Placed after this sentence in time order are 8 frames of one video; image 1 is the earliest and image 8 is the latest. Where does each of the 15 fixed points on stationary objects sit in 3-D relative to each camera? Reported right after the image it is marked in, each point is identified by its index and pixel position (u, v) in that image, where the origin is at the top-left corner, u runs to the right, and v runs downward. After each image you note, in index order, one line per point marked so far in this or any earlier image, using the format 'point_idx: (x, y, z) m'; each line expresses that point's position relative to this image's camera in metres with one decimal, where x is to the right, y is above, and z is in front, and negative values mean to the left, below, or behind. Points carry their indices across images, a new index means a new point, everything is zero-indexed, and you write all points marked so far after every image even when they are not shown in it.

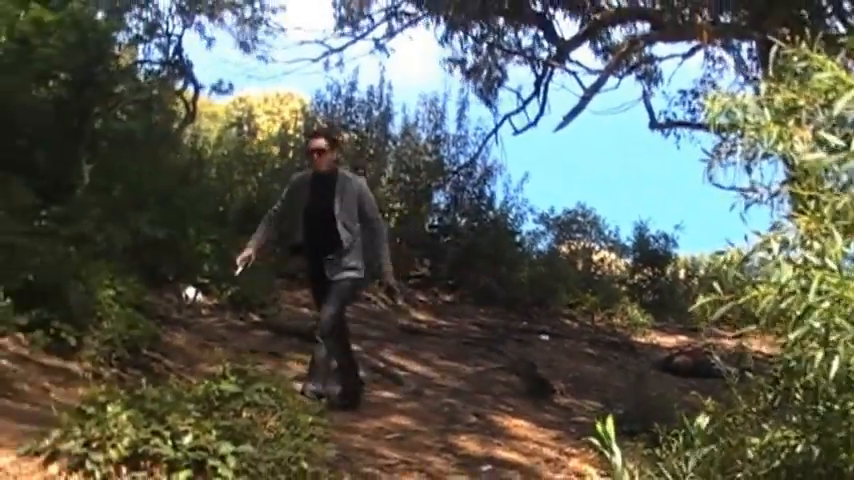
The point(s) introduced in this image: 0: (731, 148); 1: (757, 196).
0: (+1.0, +0.3, +4.1) m
1: (+1.1, +0.1, +4.1) m
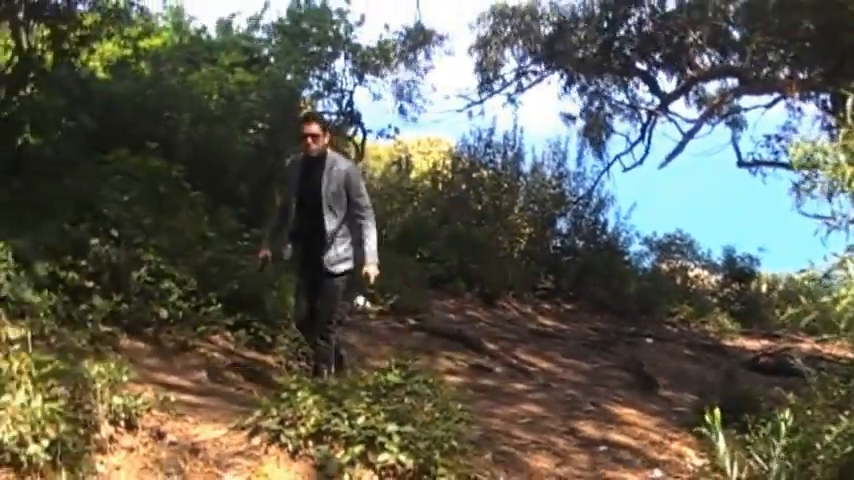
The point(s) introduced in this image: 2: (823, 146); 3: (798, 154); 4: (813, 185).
0: (+1.4, +0.2, +4.6) m
1: (+1.5, +0.1, +4.6) m
2: (+1.4, +0.3, +4.5) m
3: (+1.3, +0.3, +4.5) m
4: (+1.4, +0.2, +4.6) m
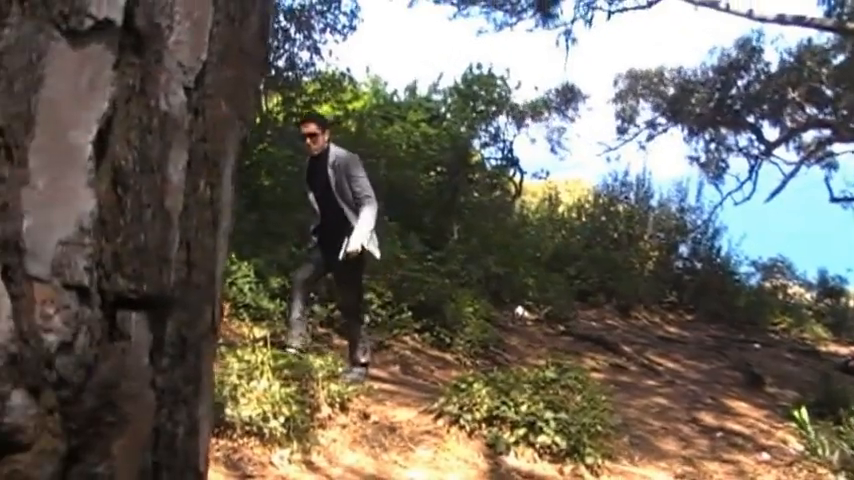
0: (+1.9, +0.1, +5.2) m
1: (+2.0, 0.0, +5.2) m
2: (+1.9, +0.2, +5.1) m
3: (+1.8, +0.2, +5.1) m
4: (+1.9, +0.1, +5.2) m
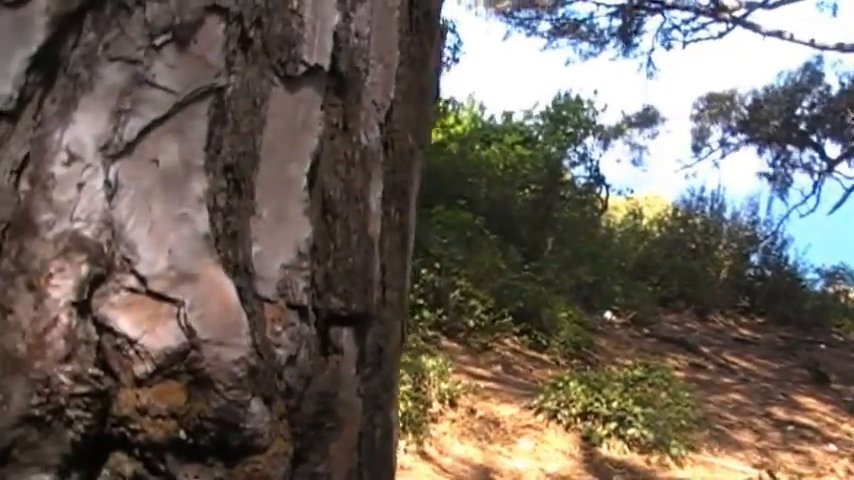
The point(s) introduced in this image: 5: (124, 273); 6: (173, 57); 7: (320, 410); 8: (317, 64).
0: (+2.1, +0.1, +5.5) m
1: (+2.2, -0.1, +5.5) m
2: (+2.2, +0.2, +5.4) m
3: (+2.1, +0.2, +5.5) m
4: (+2.1, +0.1, +5.5) m
5: (-0.5, -0.1, +2.1) m
6: (-0.5, +0.3, +2.2) m
7: (-0.2, -0.3, +2.3) m
8: (-0.2, +0.3, +2.3) m
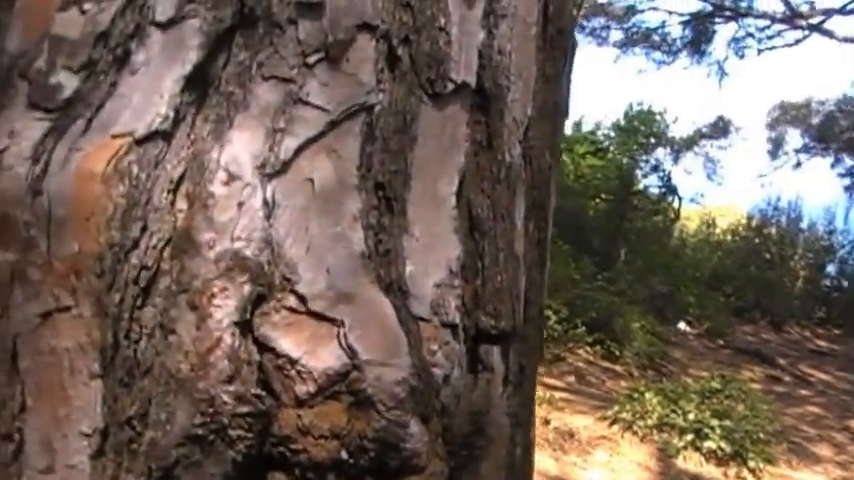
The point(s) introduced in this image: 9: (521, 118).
0: (+2.4, 0.0, +5.5) m
1: (+2.5, -0.1, +5.5) m
2: (+2.4, +0.2, +5.4) m
3: (+2.3, +0.1, +5.5) m
4: (+2.4, 0.0, +5.5) m
5: (-0.2, -0.1, +2.1) m
6: (-0.2, +0.3, +2.2) m
7: (+0.1, -0.3, +2.3) m
8: (+0.1, +0.3, +2.3) m
9: (+0.2, +0.2, +2.5) m
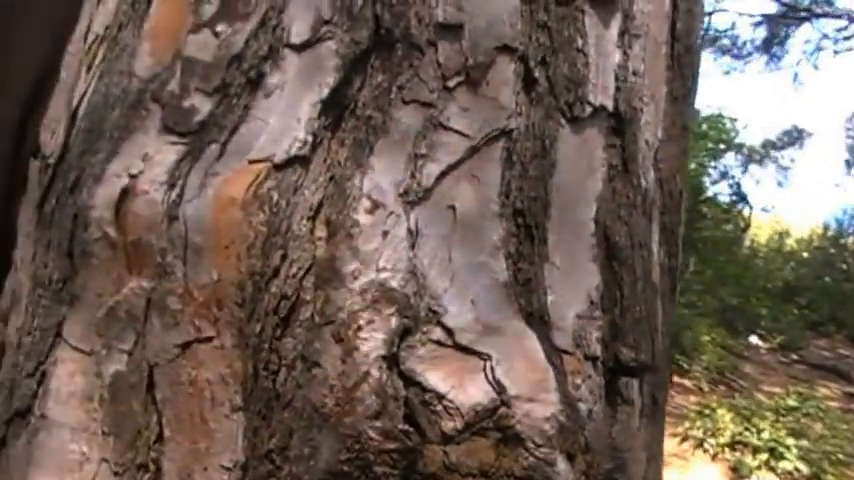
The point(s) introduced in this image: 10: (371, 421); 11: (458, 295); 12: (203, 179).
0: (+2.6, 0.0, +5.5) m
1: (+2.7, -0.2, +5.5) m
2: (+2.6, +0.1, +5.4) m
3: (+2.5, +0.1, +5.4) m
4: (+2.6, 0.0, +5.5) m
5: (0.0, -0.1, +2.0) m
6: (+0.1, +0.2, +2.1) m
7: (+0.3, -0.4, +2.2) m
8: (+0.3, +0.2, +2.2) m
9: (+0.4, +0.2, +2.4) m
10: (-0.1, -0.3, +2.0) m
11: (0.0, -0.1, +2.1) m
12: (-0.4, +0.1, +2.1) m
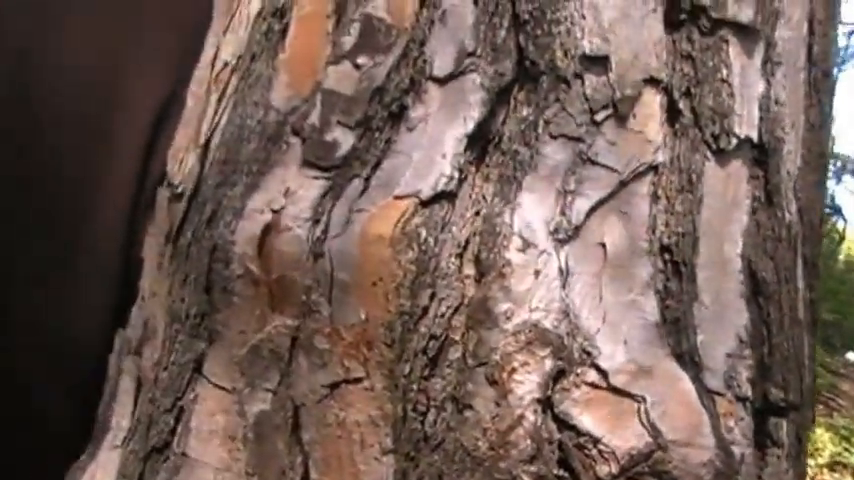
0: (+3.0, -0.1, +5.4) m
1: (+3.0, -0.2, +5.4) m
2: (+3.0, +0.1, +5.3) m
3: (+2.9, +0.1, +5.3) m
4: (+3.0, -0.1, +5.3) m
5: (+0.2, -0.2, +2.0) m
6: (+0.3, +0.2, +2.1) m
7: (+0.6, -0.5, +2.2) m
8: (+0.6, +0.2, +2.2) m
9: (+0.7, +0.1, +2.3) m
10: (+0.2, -0.4, +2.0) m
11: (+0.3, -0.2, +2.0) m
12: (-0.1, 0.0, +2.0) m
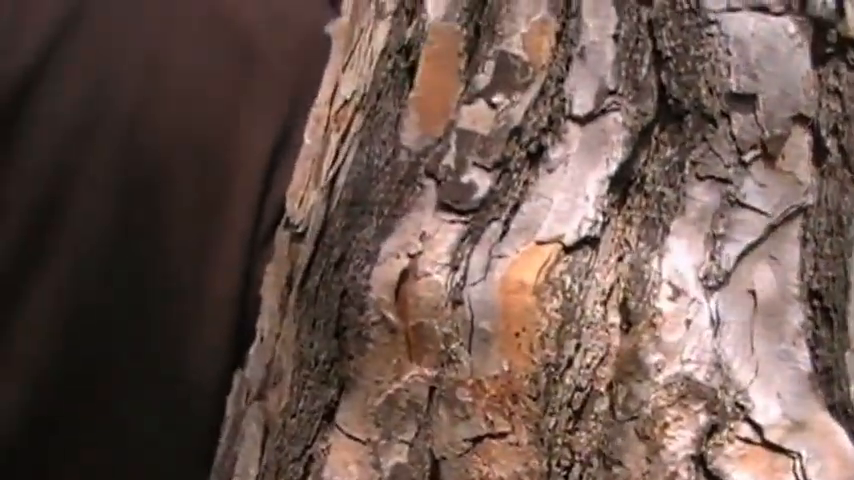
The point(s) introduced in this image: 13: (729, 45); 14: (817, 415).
0: (+3.3, -0.1, +5.2) m
1: (+3.4, -0.3, +5.2) m
2: (+3.3, 0.0, +5.1) m
3: (+3.2, 0.0, +5.1) m
4: (+3.3, -0.1, +5.2) m
5: (+0.5, -0.3, +1.9) m
6: (+0.5, +0.1, +2.0) m
7: (+0.8, -0.5, +2.1) m
8: (+0.8, +0.1, +2.1) m
9: (+0.9, 0.0, +2.2) m
10: (+0.4, -0.4, +1.9) m
11: (+0.5, -0.2, +1.9) m
12: (+0.1, 0.0, +2.0) m
13: (+0.5, +0.3, +1.9) m
14: (+0.6, -0.3, +1.9) m
